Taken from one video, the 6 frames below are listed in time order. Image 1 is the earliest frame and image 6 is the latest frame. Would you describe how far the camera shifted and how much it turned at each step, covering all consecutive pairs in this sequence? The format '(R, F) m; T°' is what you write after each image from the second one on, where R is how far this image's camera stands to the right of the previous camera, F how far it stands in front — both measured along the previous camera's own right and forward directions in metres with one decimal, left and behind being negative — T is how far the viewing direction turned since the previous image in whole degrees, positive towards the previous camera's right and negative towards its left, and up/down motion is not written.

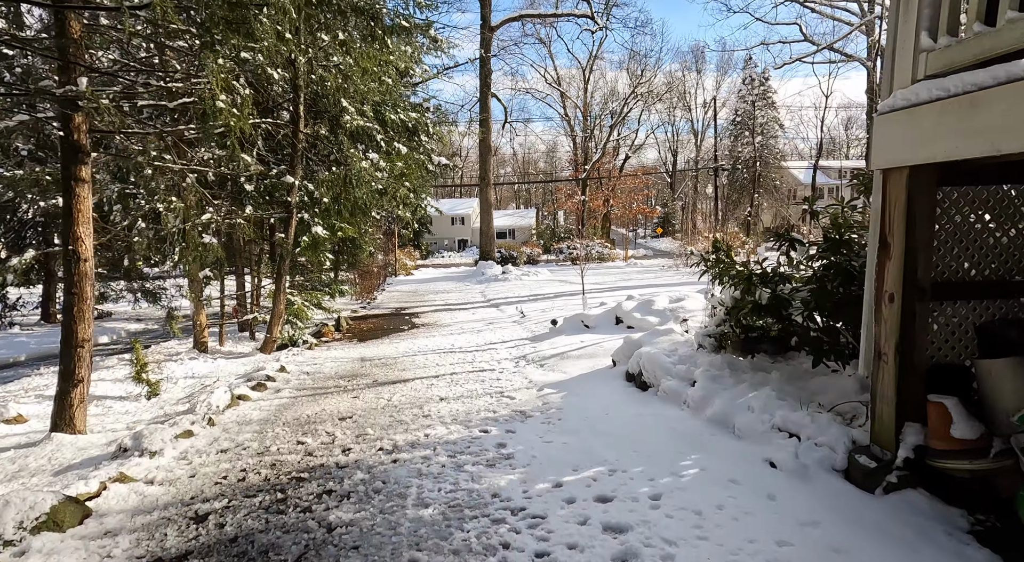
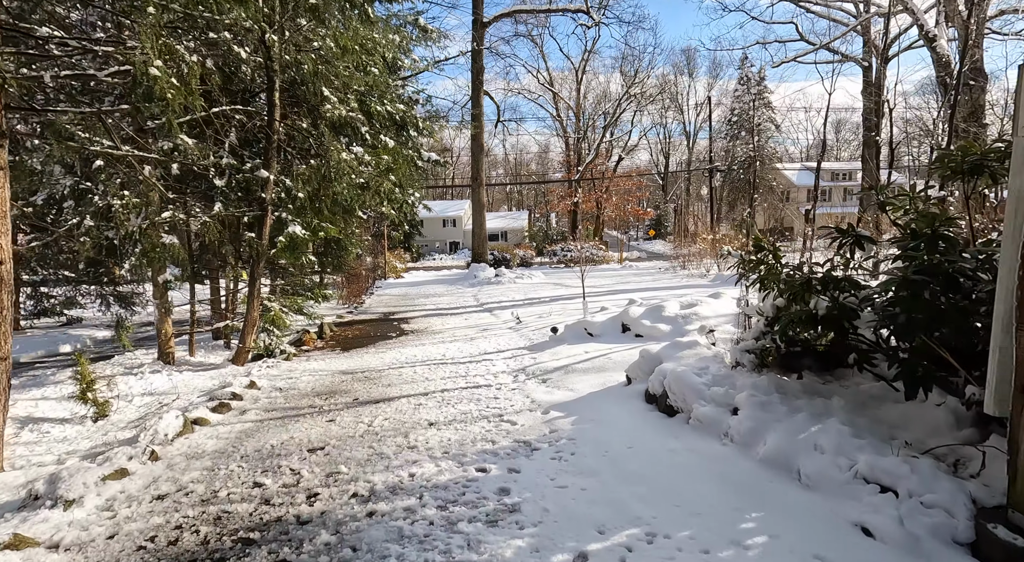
(-0.1, +0.7) m; +1°
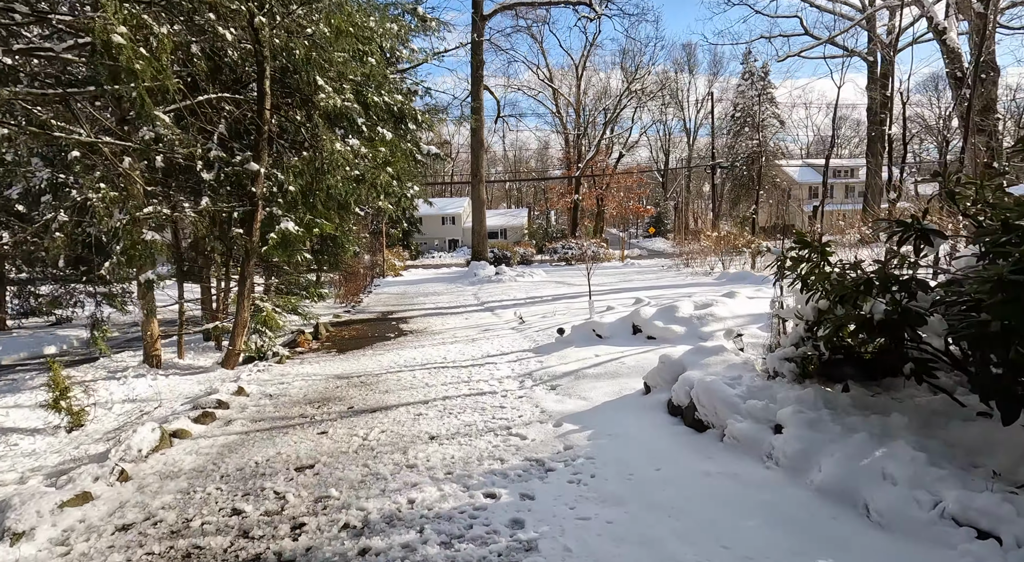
(-0.1, +0.4) m; 0°
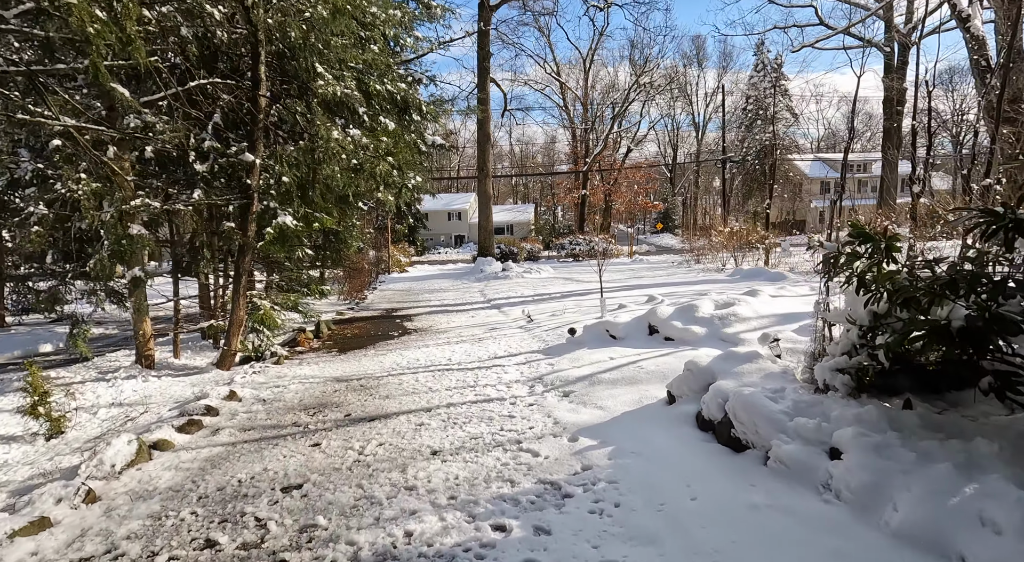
(0.0, +0.4) m; -1°
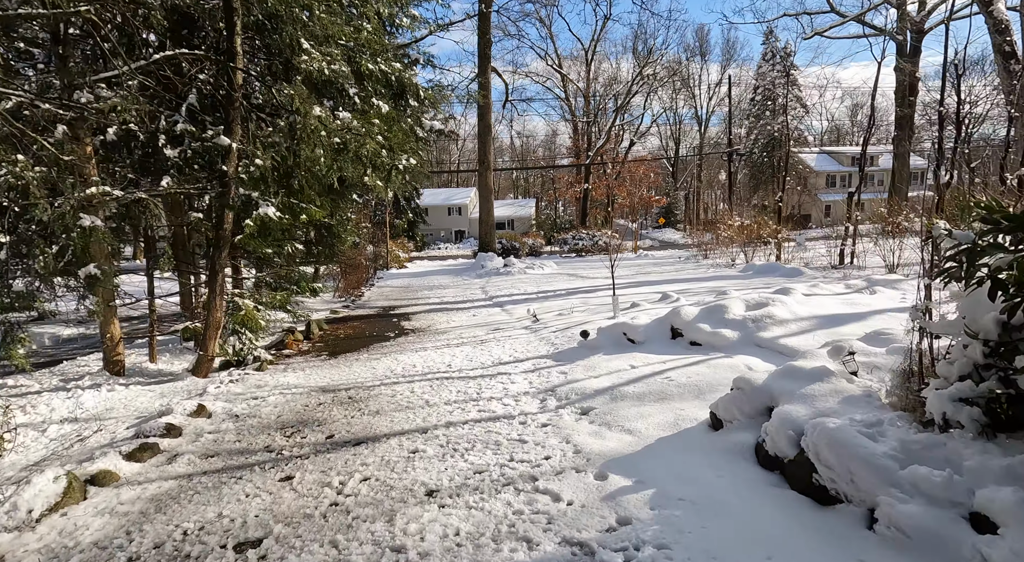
(-0.1, +0.7) m; 0°
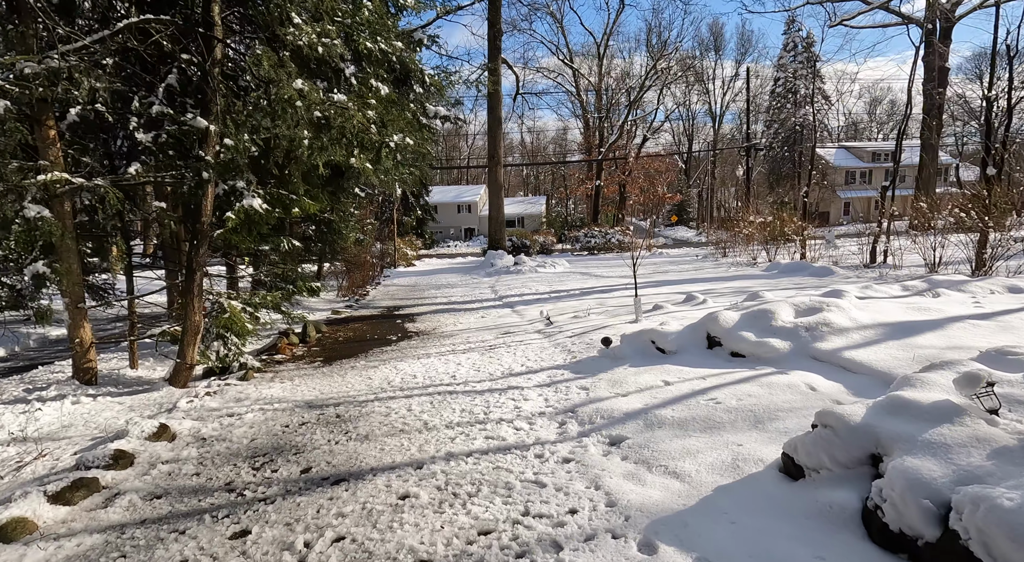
(0.0, +0.7) m; -1°
